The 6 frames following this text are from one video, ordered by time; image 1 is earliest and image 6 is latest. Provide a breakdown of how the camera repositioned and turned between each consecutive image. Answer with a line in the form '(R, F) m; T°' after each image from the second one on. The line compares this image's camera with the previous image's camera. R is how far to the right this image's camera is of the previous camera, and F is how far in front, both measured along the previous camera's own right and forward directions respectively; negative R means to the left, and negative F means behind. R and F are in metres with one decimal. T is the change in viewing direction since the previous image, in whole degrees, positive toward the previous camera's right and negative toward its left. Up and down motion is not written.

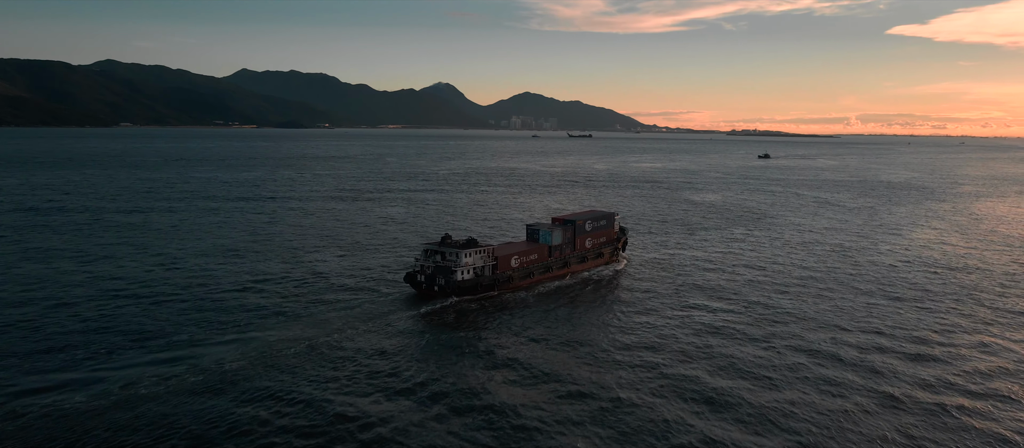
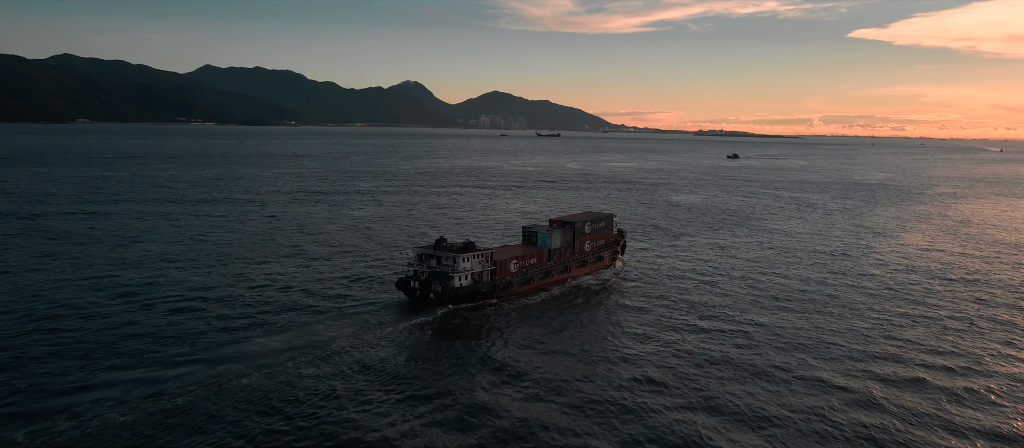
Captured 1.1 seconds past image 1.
(-0.6, +3.4) m; +2°
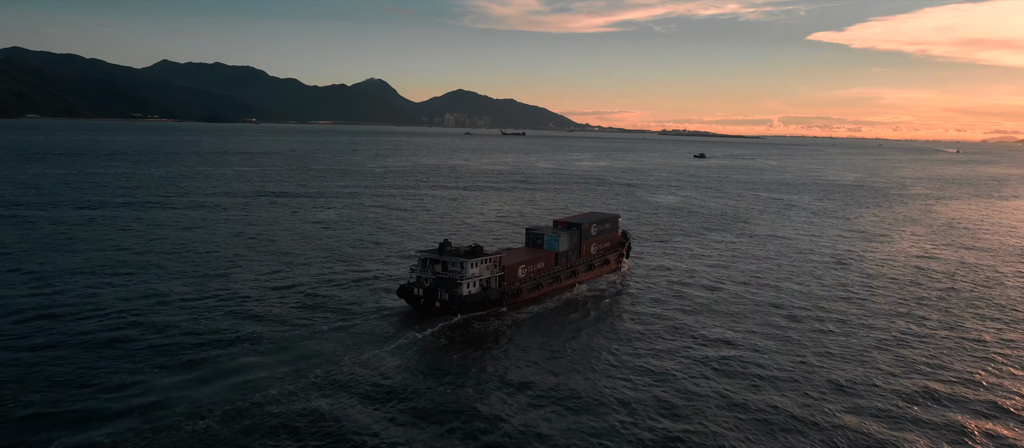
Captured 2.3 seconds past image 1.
(-1.6, +2.5) m; +3°
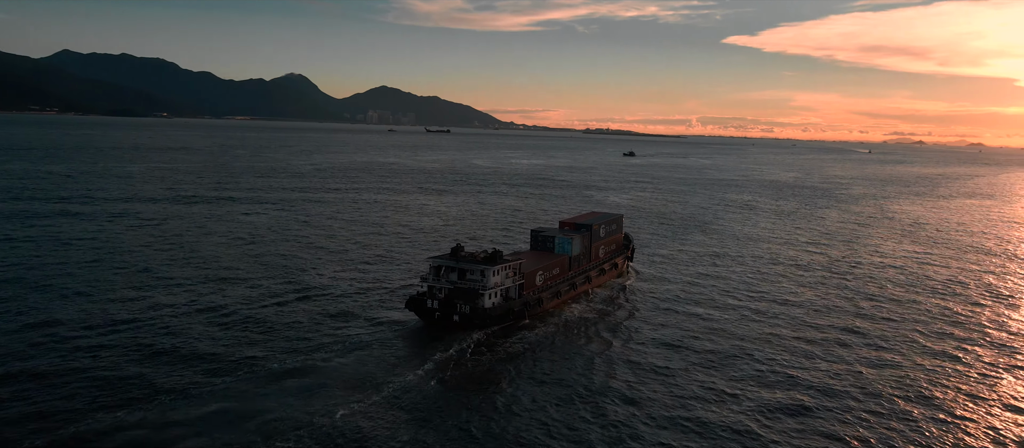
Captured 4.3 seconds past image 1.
(-3.3, +3.5) m; +6°
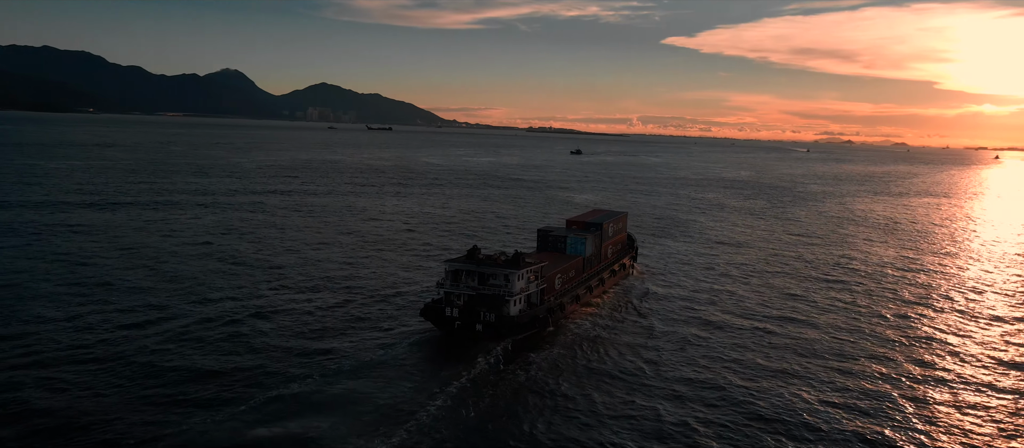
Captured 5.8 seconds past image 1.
(-2.5, +2.5) m; +4°
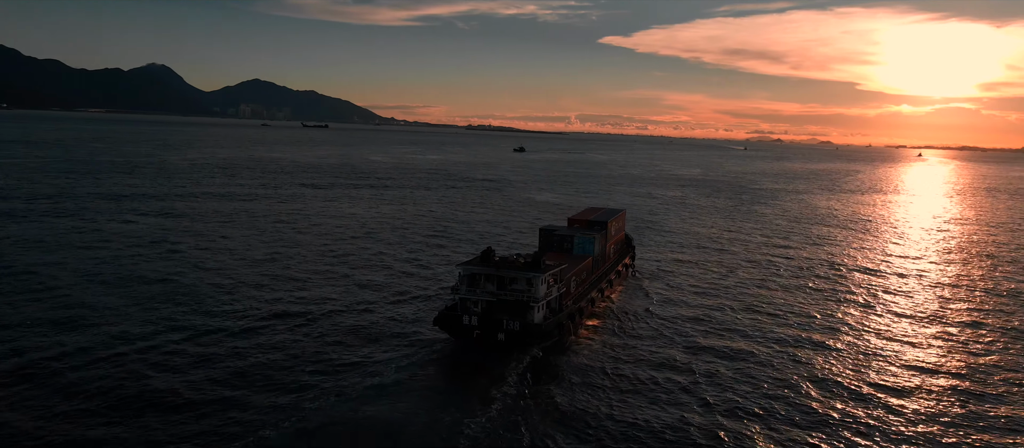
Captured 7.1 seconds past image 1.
(-2.2, +3.0) m; +5°
